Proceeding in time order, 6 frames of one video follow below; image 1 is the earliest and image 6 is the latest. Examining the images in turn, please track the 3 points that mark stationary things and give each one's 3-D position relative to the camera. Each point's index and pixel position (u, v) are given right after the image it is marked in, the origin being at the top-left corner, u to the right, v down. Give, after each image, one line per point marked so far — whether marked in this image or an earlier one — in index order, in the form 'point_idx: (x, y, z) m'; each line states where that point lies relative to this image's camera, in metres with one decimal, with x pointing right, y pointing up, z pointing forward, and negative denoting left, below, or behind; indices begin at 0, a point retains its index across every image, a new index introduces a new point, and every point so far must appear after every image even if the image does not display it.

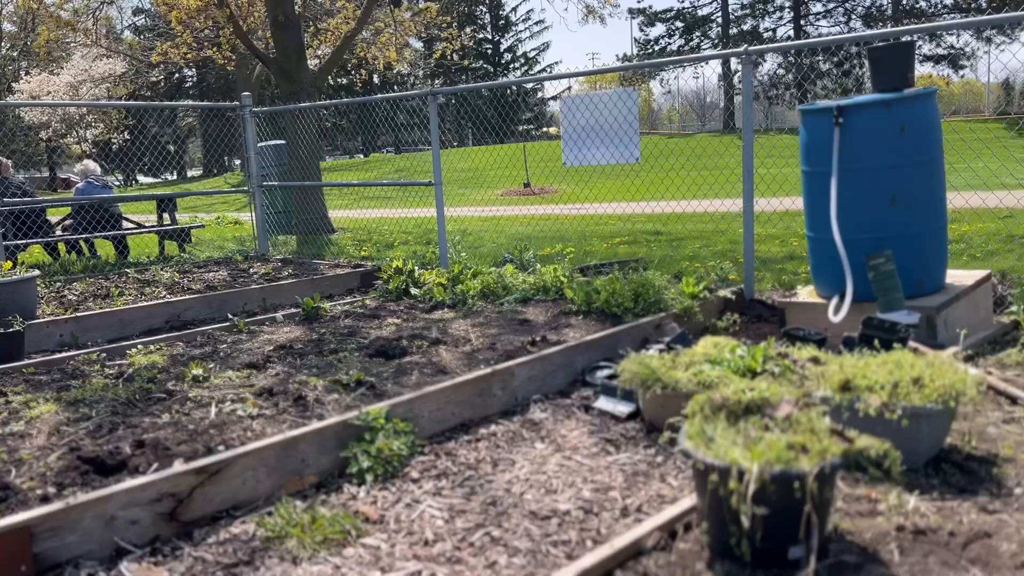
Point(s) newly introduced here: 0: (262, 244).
0: (-3.2, +0.6, +10.3) m
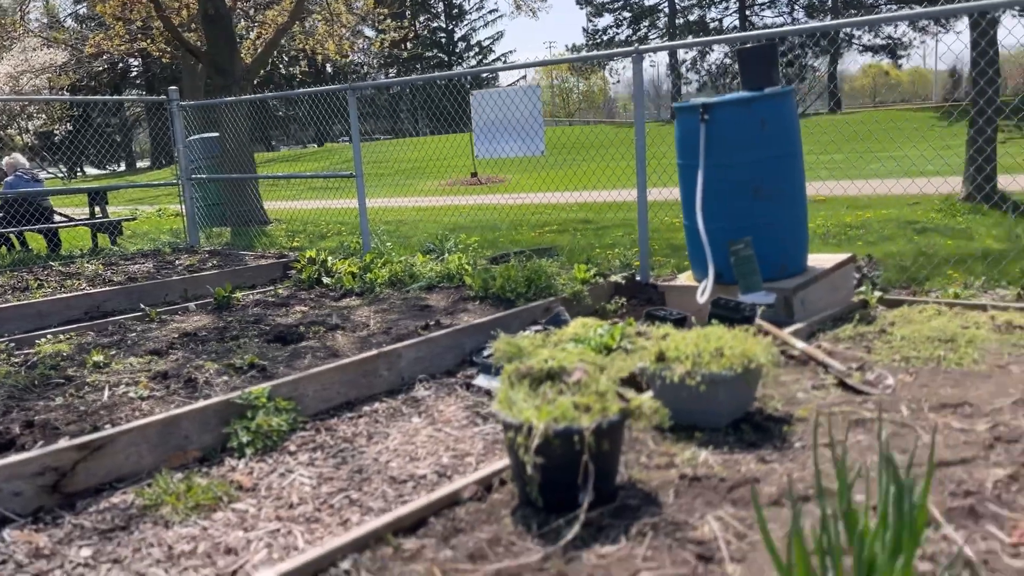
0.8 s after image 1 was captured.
0: (-4.1, +0.7, +10.4) m
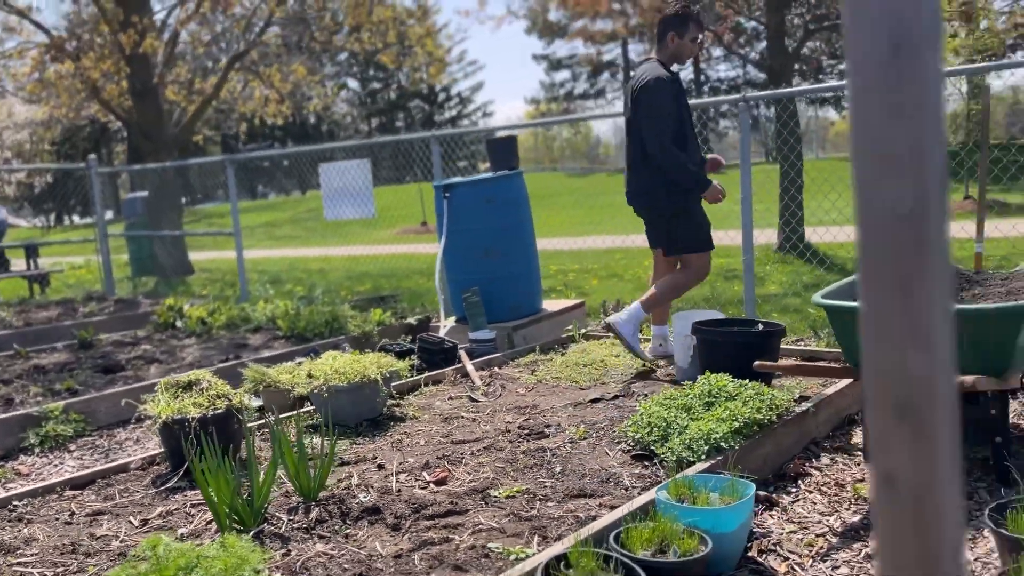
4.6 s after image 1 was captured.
0: (-5.8, 0.0, +11.6) m
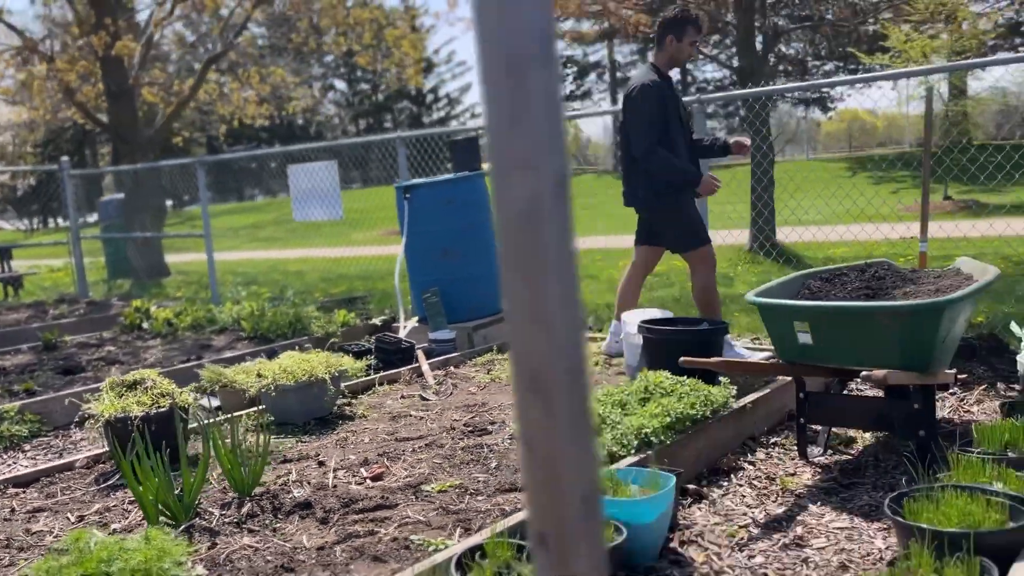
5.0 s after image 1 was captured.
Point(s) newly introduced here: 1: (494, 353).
0: (-6.1, 0.0, +11.6) m
1: (-0.1, -0.4, +5.6) m
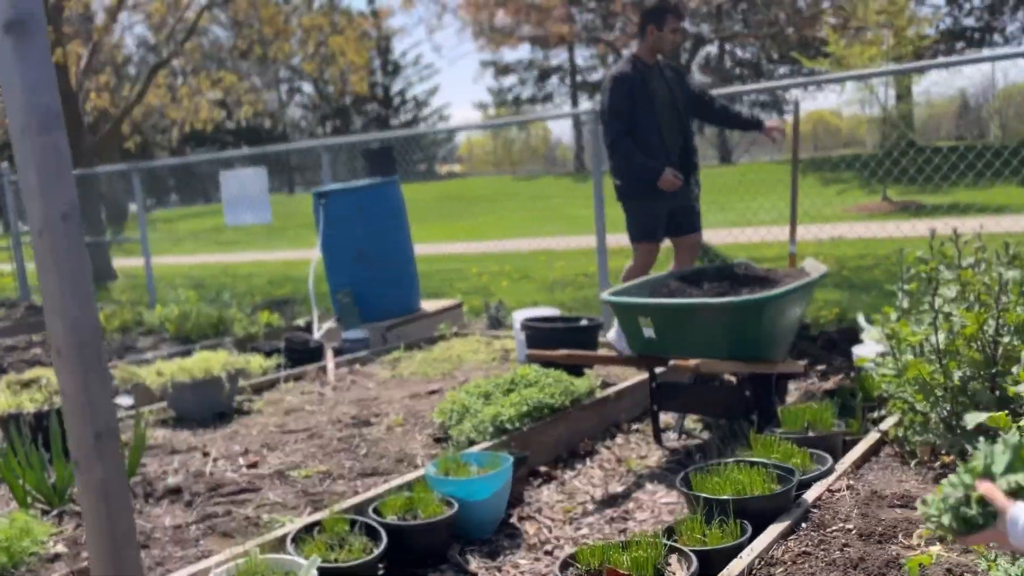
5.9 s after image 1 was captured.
0: (-7.0, -0.1, +11.6) m
1: (-0.8, -0.5, +5.9) m
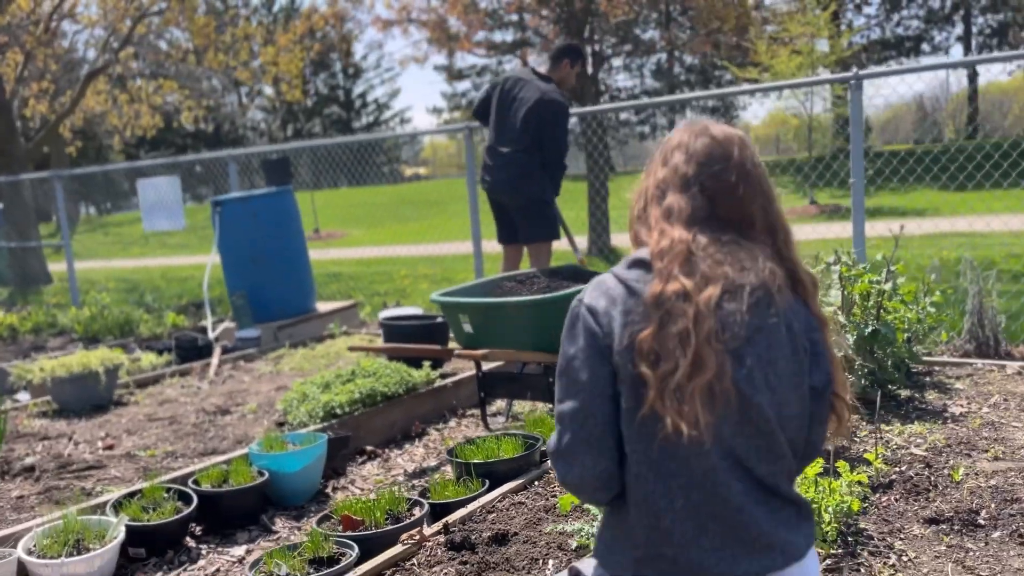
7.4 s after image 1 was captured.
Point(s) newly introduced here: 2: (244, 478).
0: (-8.1, -0.1, +11.8) m
1: (-1.7, -0.5, +6.3) m
2: (-1.1, -0.8, +3.3) m
